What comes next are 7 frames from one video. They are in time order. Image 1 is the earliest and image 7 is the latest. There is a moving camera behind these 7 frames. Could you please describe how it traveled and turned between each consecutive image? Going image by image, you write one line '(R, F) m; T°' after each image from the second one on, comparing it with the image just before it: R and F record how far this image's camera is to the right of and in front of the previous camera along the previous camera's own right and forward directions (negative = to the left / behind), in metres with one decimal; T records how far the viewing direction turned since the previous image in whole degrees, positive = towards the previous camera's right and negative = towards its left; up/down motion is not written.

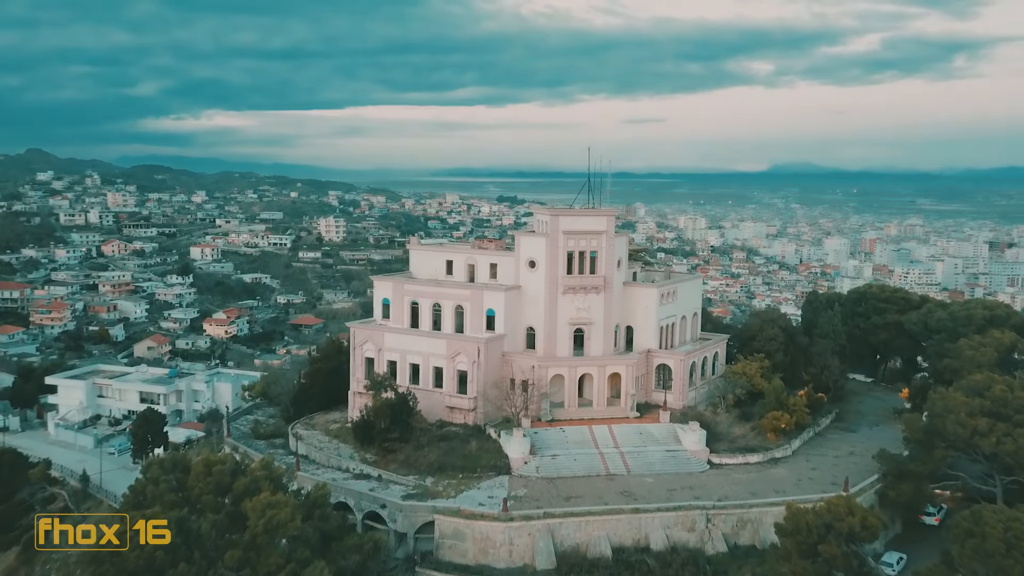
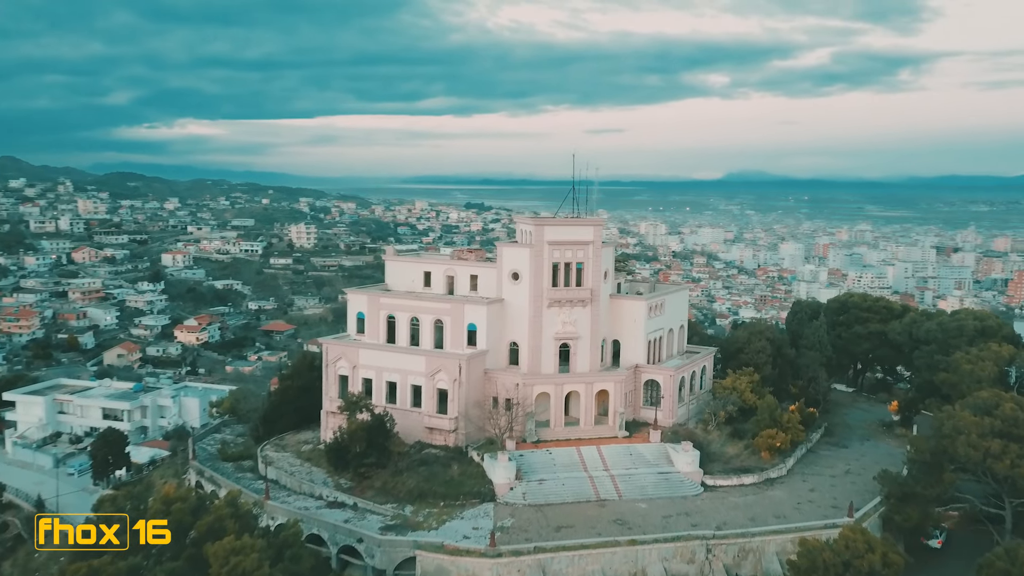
(-0.4, +2.1) m; +2°
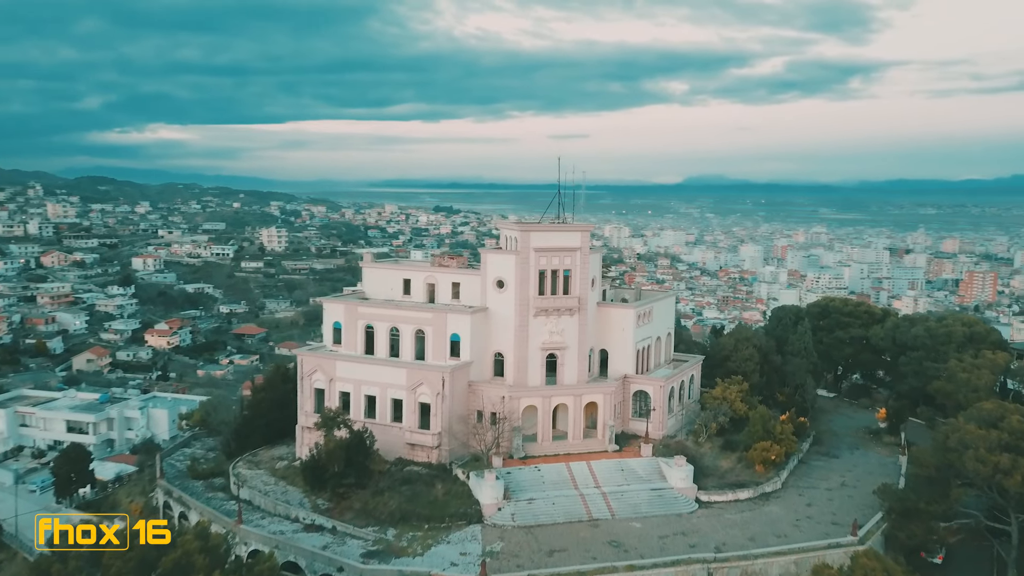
(-0.5, +1.7) m; +2°
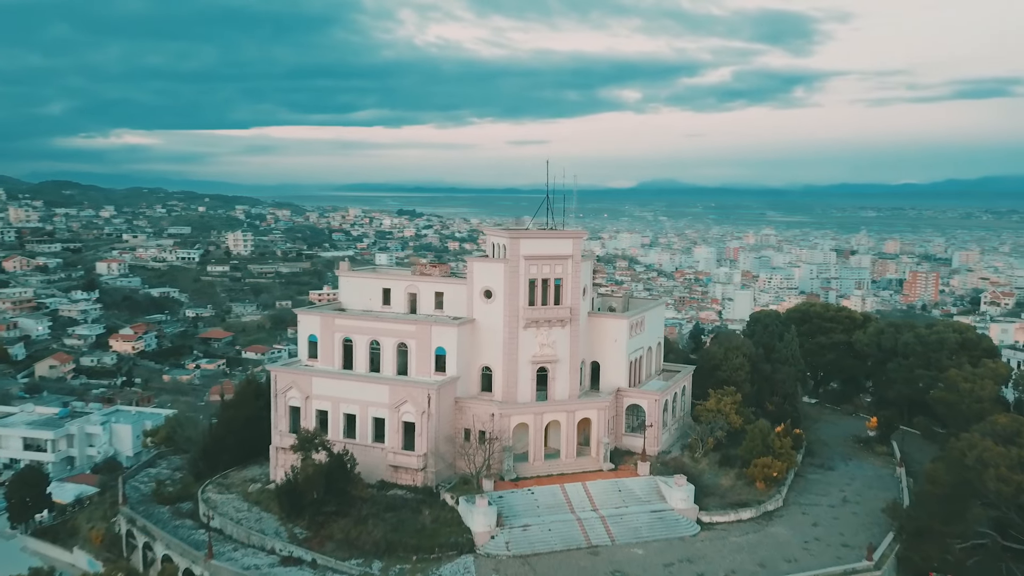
(-0.8, +2.2) m; +2°
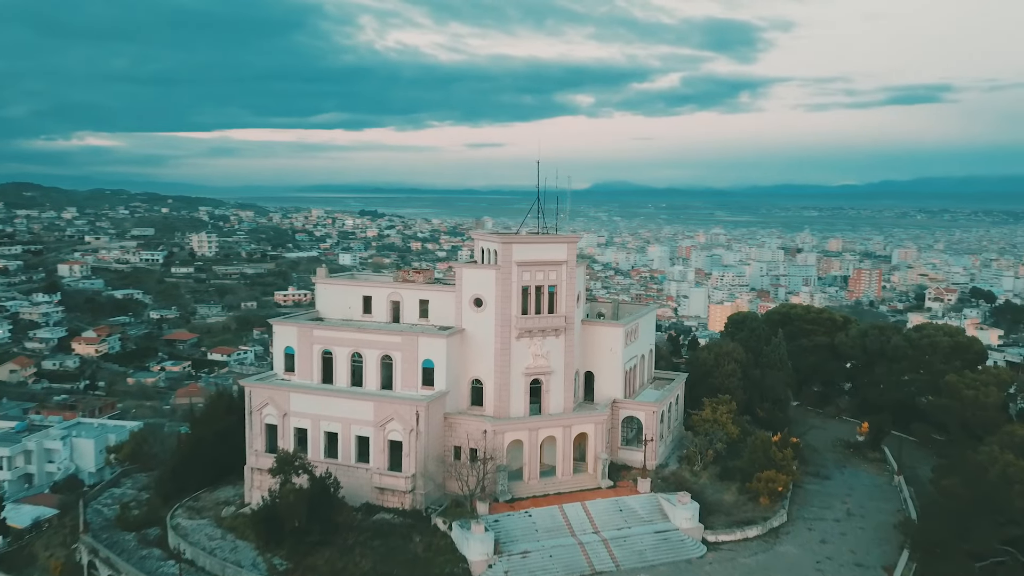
(-1.0, +2.2) m; +2°
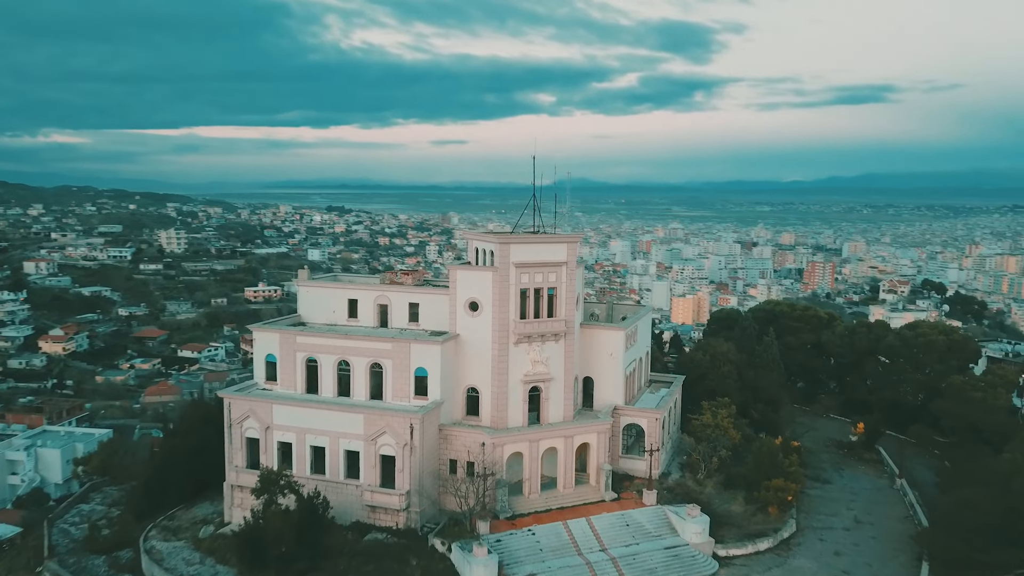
(-1.0, +2.0) m; +2°
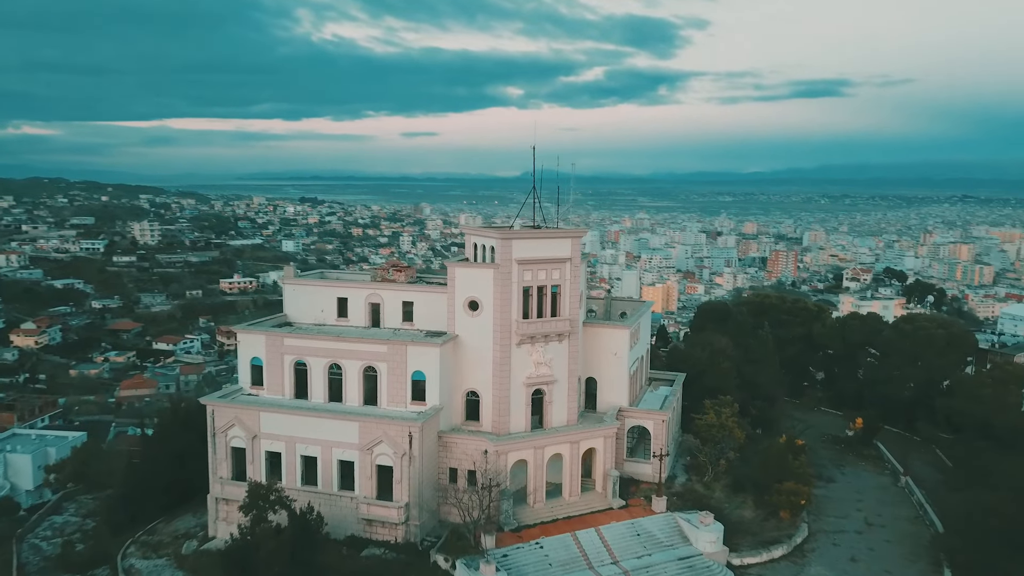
(-1.0, +1.8) m; +2°
